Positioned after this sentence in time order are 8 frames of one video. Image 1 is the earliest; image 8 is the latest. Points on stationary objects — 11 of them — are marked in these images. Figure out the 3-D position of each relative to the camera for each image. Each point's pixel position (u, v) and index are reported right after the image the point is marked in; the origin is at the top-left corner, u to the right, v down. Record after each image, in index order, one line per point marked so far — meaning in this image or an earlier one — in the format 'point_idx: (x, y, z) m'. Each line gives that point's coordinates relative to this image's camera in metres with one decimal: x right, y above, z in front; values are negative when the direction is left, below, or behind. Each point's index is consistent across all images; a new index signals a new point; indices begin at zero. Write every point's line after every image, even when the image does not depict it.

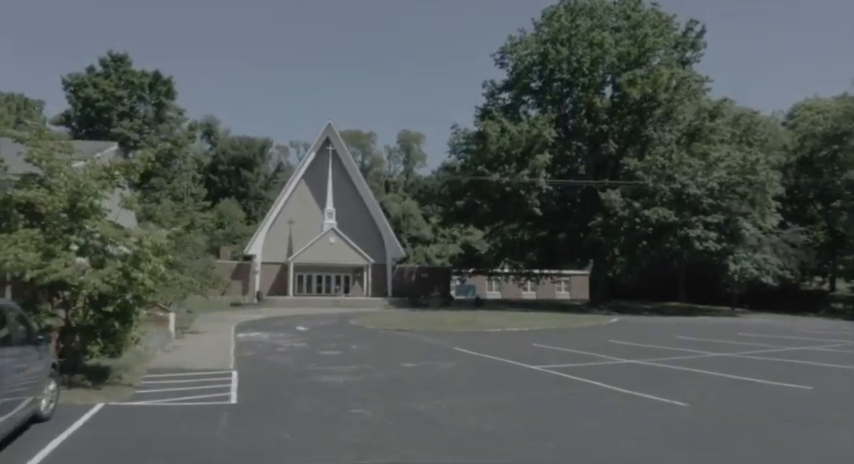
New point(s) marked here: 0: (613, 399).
0: (+3.5, -3.1, +11.6) m
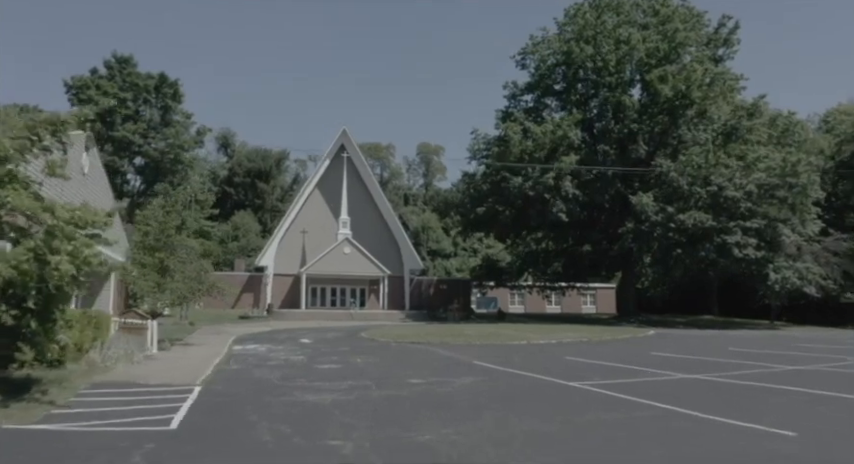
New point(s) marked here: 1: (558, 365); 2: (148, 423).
0: (+3.6, -2.7, +8.8) m
1: (+3.6, -3.7, +16.9) m
2: (-3.6, -2.5, +7.9) m
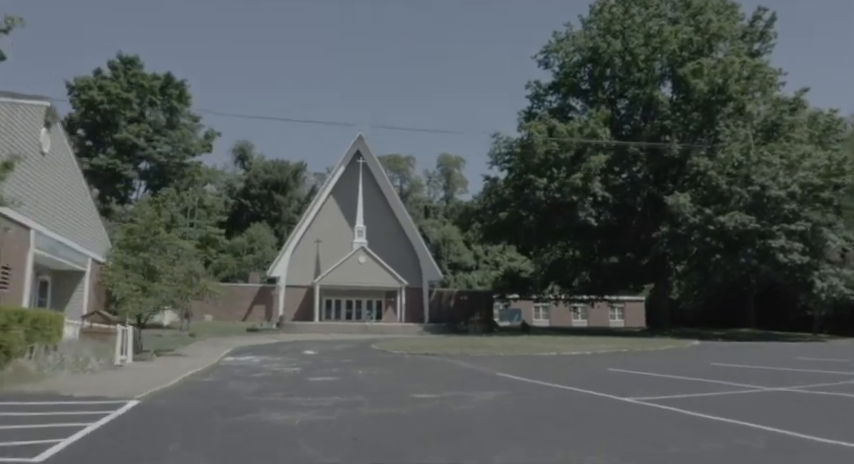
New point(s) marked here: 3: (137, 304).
0: (+3.6, -2.2, +6.0) m
1: (+3.9, -3.3, +14.1) m
2: (-3.6, -2.0, +5.4) m
3: (-9.1, -2.2, +19.2) m
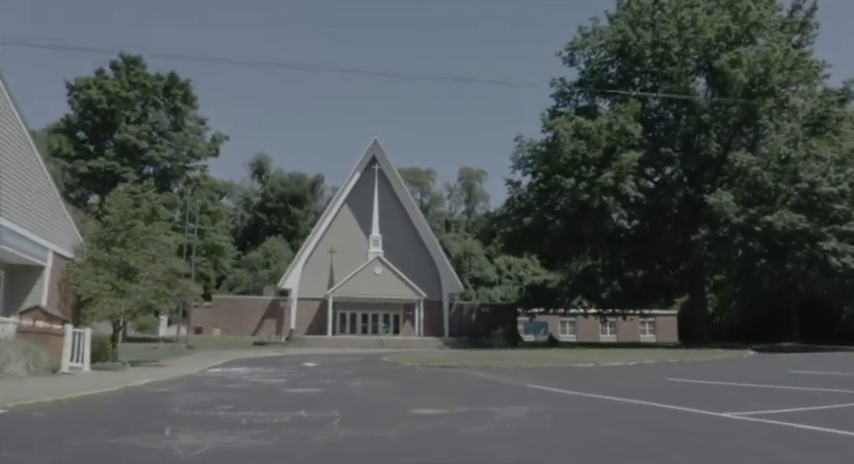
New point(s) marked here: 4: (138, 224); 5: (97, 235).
0: (+3.6, -1.5, +3.0) m
1: (+4.1, -2.9, +11.1) m
2: (-3.7, -1.3, +2.7) m
3: (-8.7, -2.0, +16.7) m
4: (-8.4, +0.3, +17.7) m
5: (-9.6, -0.1, +17.8) m
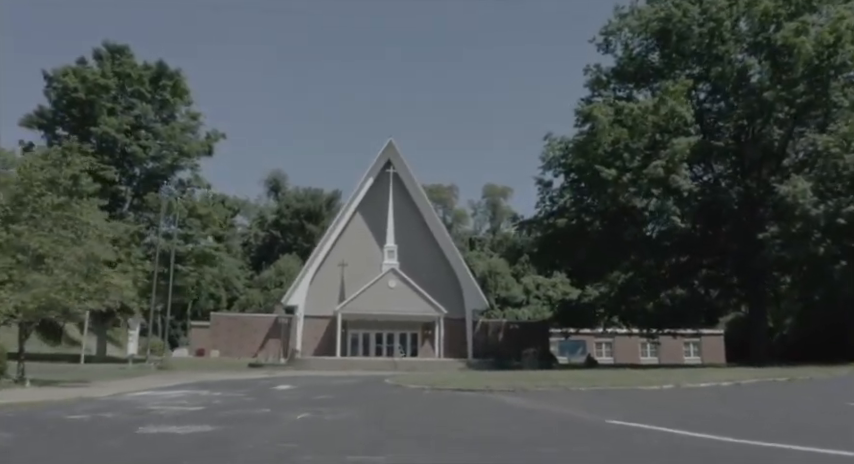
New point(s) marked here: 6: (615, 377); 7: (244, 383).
0: (+3.1, -0.2, -2.0) m
1: (+4.1, -1.9, +6.0) m
2: (-4.1, -0.1, -2.0) m
3: (-8.5, -1.4, +12.1) m
4: (-8.2, +0.8, +13.2) m
5: (-9.4, +0.4, +13.3) m
6: (+5.7, -4.3, +18.0) m
7: (-5.1, -4.2, +17.1) m
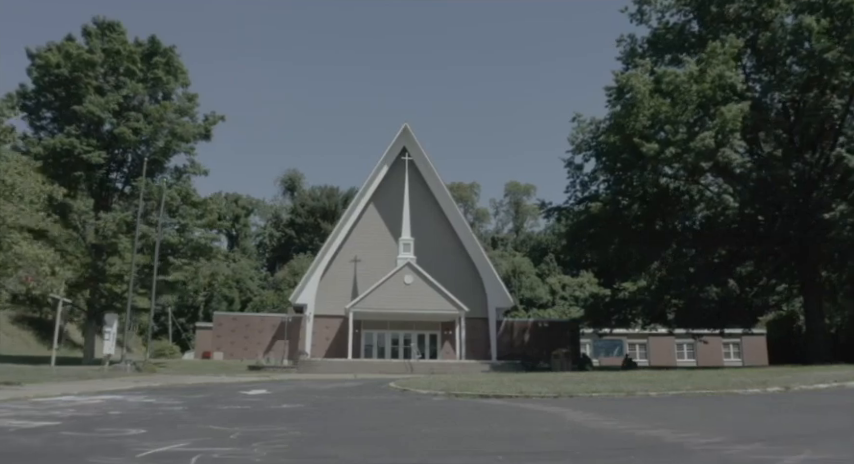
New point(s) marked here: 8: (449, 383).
0: (+2.7, +0.8, -5.5) m
1: (+3.9, -1.0, +2.4) m
2: (-4.5, +0.8, -5.2) m
3: (-8.4, -0.7, +9.0) m
4: (-8.1, +1.5, +10.1) m
5: (-9.2, +1.1, +10.2) m
6: (+6.0, -3.4, +14.4) m
7: (-4.8, -3.5, +13.9) m
8: (+0.7, -4.0, +16.3) m
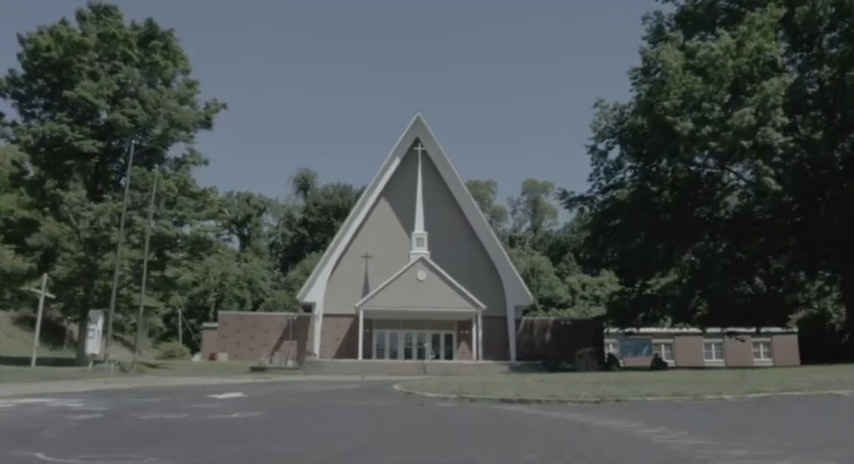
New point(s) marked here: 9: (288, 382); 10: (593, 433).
0: (+2.3, +1.3, -7.6) m
1: (+3.8, -0.5, +0.3) m
2: (-4.9, +1.3, -7.1) m
3: (-8.4, -0.3, +7.2) m
4: (-8.0, +1.9, +8.3) m
5: (-9.2, +1.6, +8.4) m
6: (+6.2, -2.9, +12.2) m
7: (-4.6, -3.1, +11.9) m
8: (+1.0, -3.5, +14.3) m
9: (-4.2, -4.5, +18.7) m
10: (+2.0, -2.1, +6.7) m
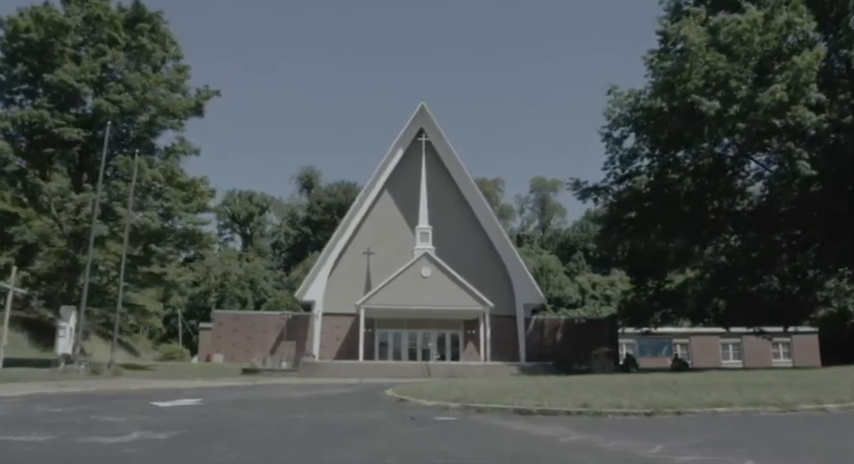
0: (+2.1, +1.8, -9.5) m
1: (+3.6, 0.0, -1.6) m
2: (-5.2, +1.7, -8.9) m
3: (-8.5, +0.1, +5.4) m
4: (-8.1, +2.3, +6.5) m
5: (-9.2, +1.9, +6.7) m
6: (+6.2, -2.5, +10.2) m
7: (-4.6, -2.7, +10.1) m
8: (+1.0, -3.1, +12.4) m
9: (-4.2, -4.1, +16.9) m
10: (+1.9, -1.7, +4.8) m
